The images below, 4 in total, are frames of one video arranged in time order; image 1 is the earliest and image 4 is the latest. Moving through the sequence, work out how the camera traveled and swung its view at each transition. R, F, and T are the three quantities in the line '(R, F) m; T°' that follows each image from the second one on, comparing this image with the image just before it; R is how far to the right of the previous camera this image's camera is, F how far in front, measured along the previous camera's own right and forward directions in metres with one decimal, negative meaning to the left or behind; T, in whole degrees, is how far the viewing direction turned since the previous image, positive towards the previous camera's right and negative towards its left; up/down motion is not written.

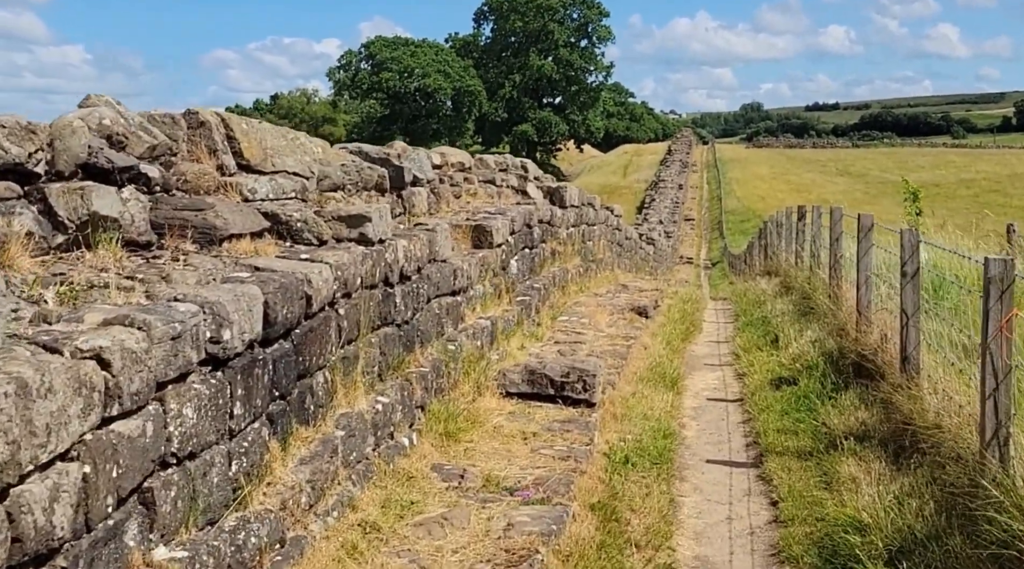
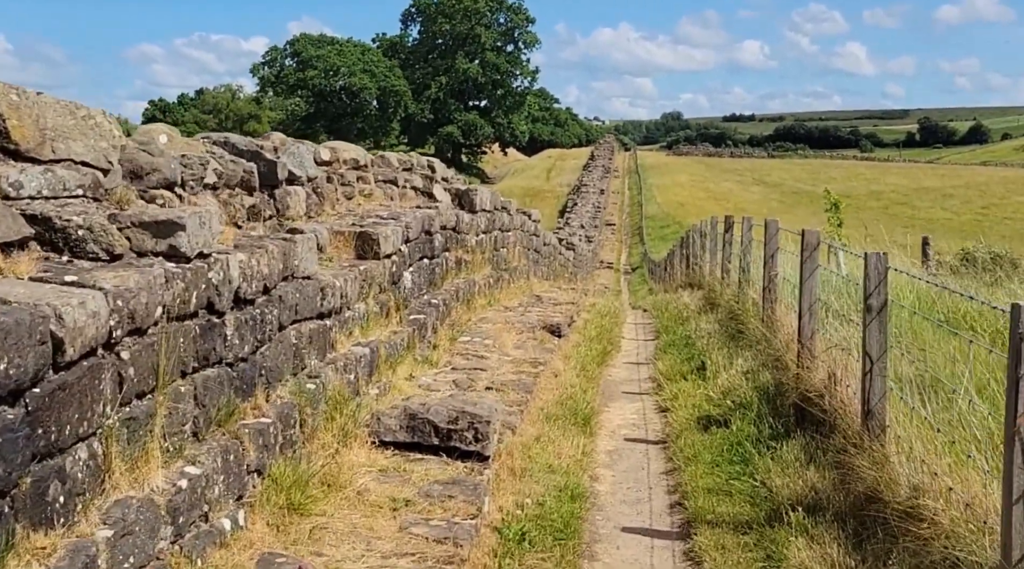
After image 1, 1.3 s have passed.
(+0.2, +1.3) m; +4°
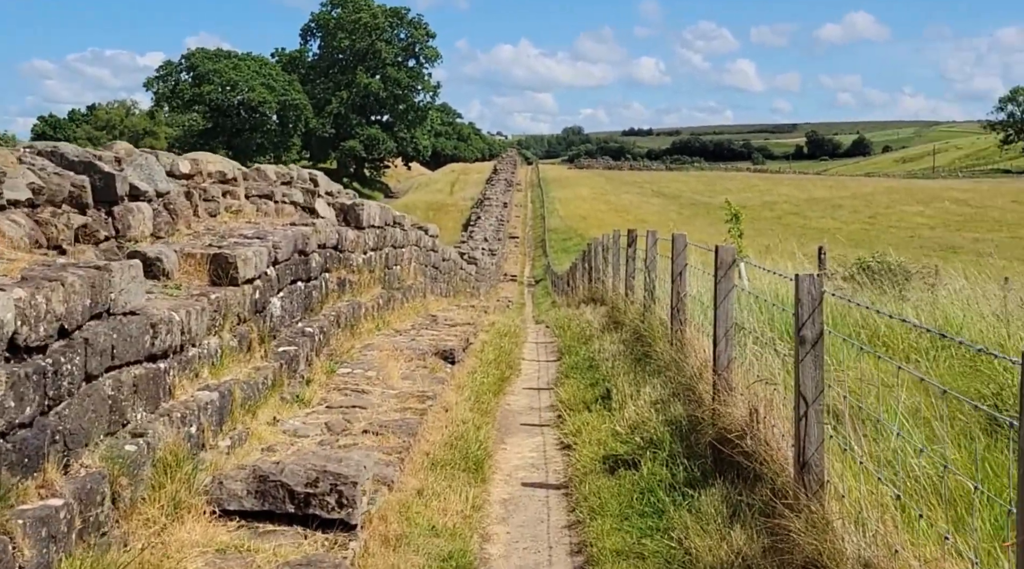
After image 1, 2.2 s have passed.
(+0.2, +0.9) m; +5°
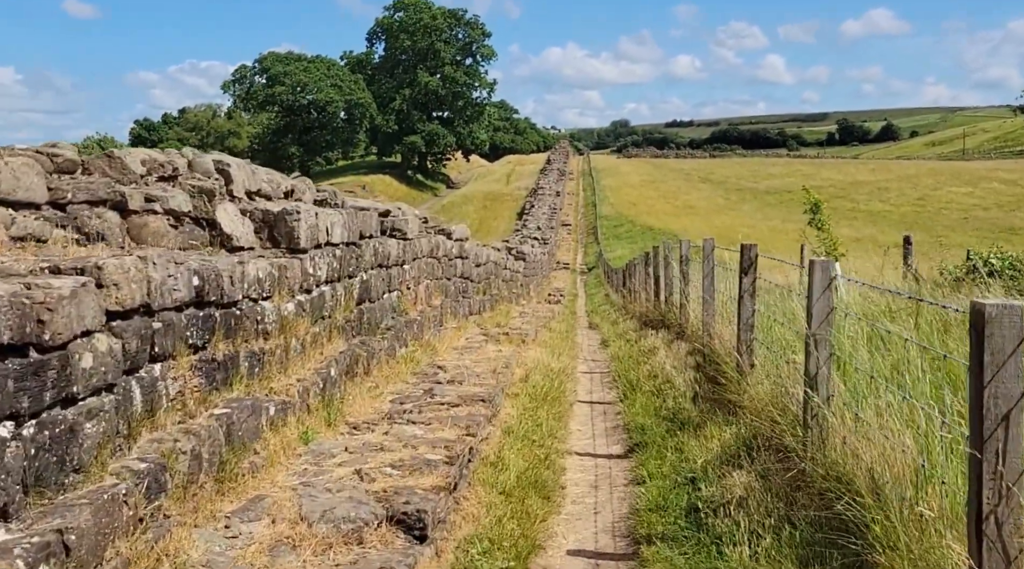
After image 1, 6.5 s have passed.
(+0.1, +5.4) m; -3°
